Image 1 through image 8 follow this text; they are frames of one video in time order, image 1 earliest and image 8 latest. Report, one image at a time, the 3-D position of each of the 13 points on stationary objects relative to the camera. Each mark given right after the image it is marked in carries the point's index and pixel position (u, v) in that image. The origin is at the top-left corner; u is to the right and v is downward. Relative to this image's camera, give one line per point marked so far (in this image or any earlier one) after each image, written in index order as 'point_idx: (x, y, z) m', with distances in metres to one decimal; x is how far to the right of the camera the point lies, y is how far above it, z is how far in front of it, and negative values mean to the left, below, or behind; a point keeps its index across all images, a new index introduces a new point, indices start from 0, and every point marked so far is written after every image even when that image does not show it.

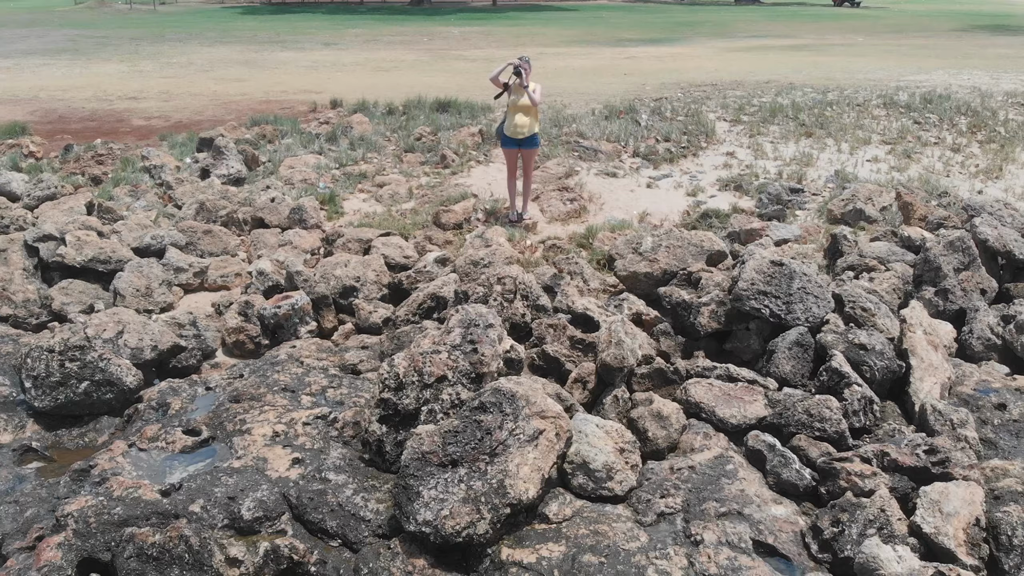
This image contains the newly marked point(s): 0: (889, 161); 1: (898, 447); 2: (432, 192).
0: (+4.3, +1.4, +10.7) m
1: (+2.1, -0.9, +5.3) m
2: (-0.8, +1.0, +10.0) m
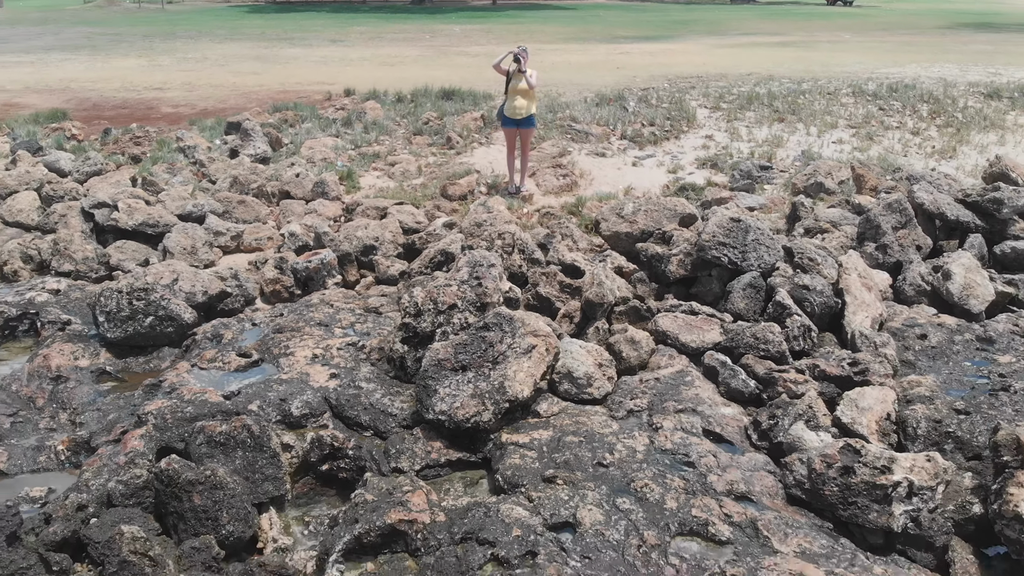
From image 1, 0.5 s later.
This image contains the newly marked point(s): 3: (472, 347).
0: (+4.2, +1.8, +11.9) m
1: (+2.1, -0.5, +6.5) m
2: (-0.9, +1.4, +11.2) m
3: (-0.3, -0.4, +6.3) m
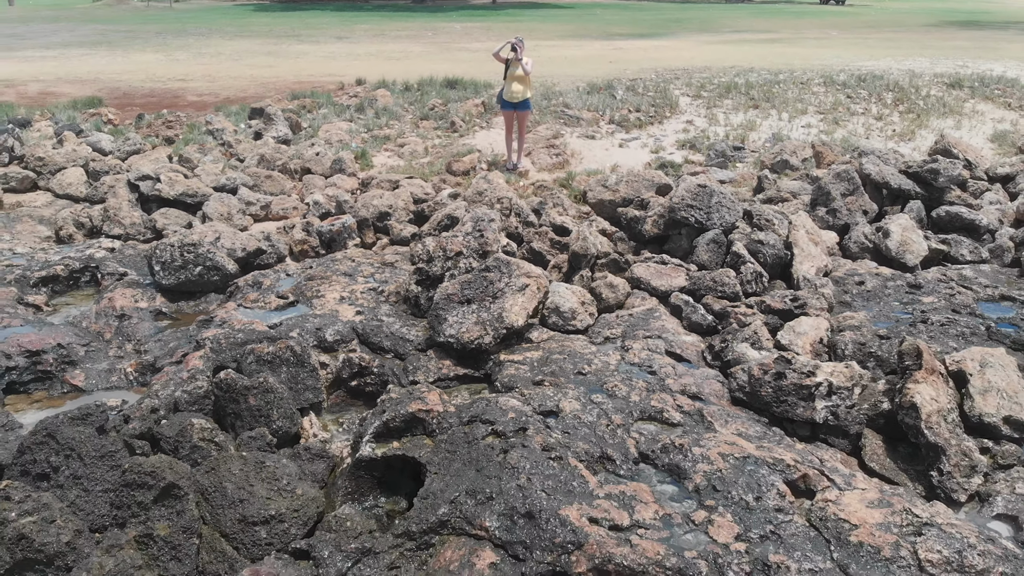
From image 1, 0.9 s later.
0: (+4.2, +2.2, +13.1) m
1: (+2.1, -0.1, +7.7) m
2: (-0.9, +1.8, +12.4) m
3: (-0.3, 0.0, +7.5) m
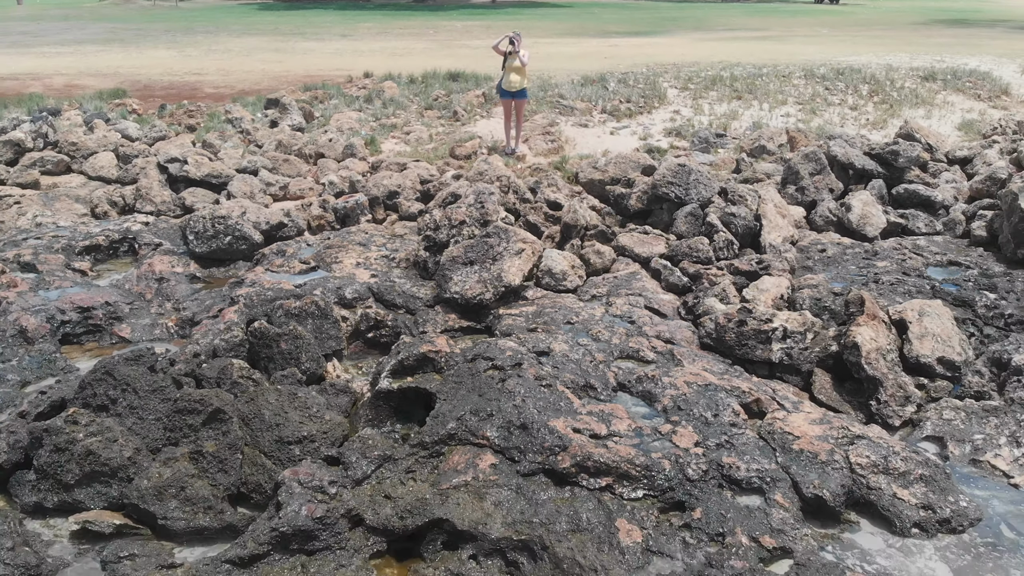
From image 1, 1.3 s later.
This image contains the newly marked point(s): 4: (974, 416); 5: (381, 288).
0: (+4.2, +2.6, +14.0) m
1: (+2.1, +0.2, +8.6) m
2: (-0.9, +2.1, +13.3) m
3: (-0.3, +0.3, +8.4) m
4: (+3.2, -0.9, +6.6) m
5: (-1.2, 0.0, +8.5) m
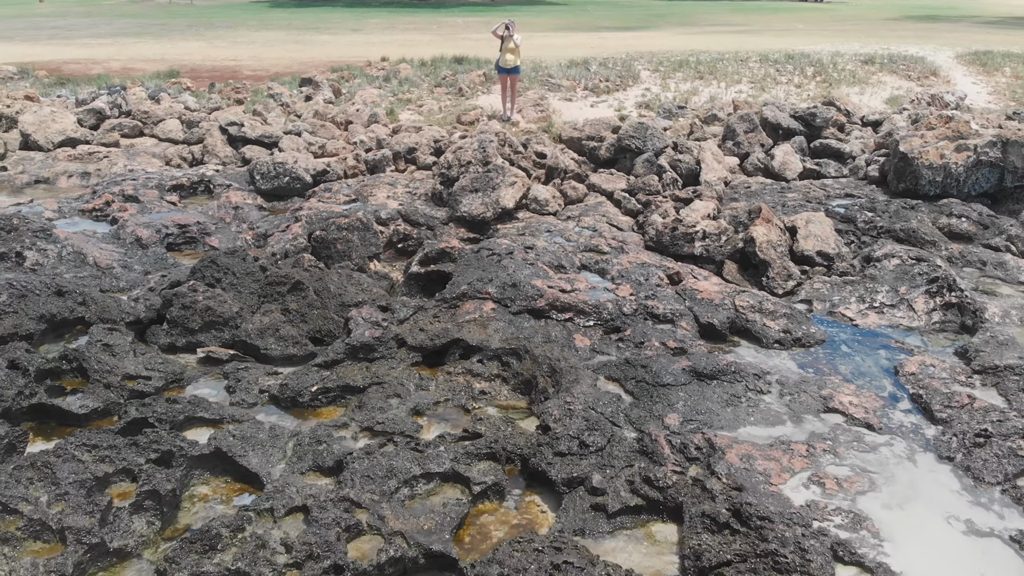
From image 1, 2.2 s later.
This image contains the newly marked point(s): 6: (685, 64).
0: (+4.1, +3.5, +16.7) m
1: (+2.0, +1.1, +11.3) m
2: (-1.0, +3.0, +16.0) m
3: (-0.4, +1.2, +11.1) m
4: (+3.1, 0.0, +9.2) m
5: (-1.2, +0.9, +11.1) m
6: (+3.4, +4.3, +18.5) m
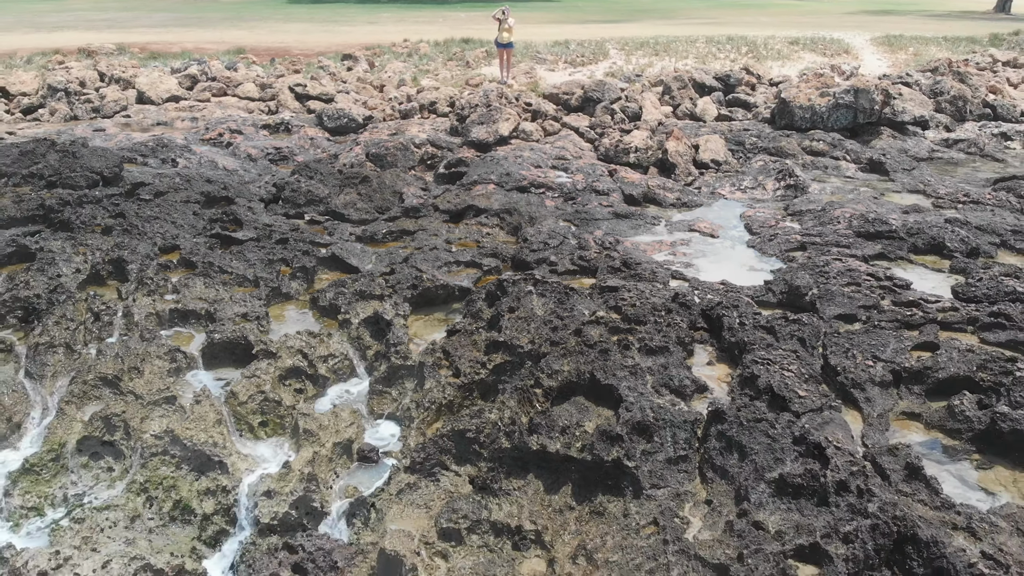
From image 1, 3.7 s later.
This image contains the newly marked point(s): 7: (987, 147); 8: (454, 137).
0: (+4.0, +5.0, +21.4) m
1: (+1.9, +2.7, +16.0) m
2: (-1.1, +4.6, +20.7) m
3: (-0.4, +2.8, +15.8) m
4: (+3.0, +1.6, +14.0) m
5: (-1.3, +2.5, +15.8) m
6: (+3.3, +5.9, +23.2) m
7: (+8.3, +2.5, +16.6) m
8: (-1.0, +2.5, +16.0) m
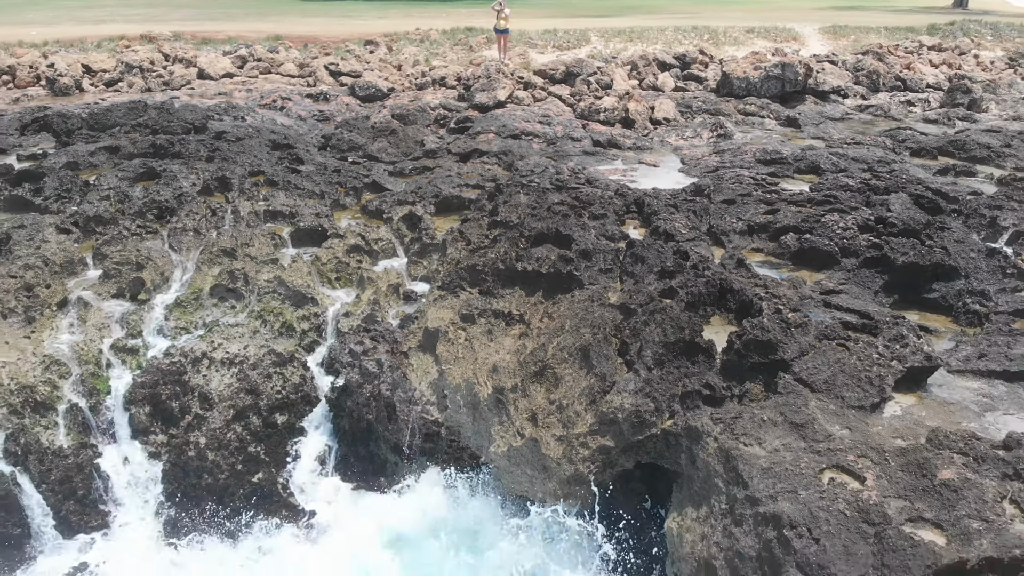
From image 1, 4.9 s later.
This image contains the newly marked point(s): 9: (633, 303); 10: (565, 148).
0: (+3.9, +6.4, +25.4) m
1: (+1.8, +4.1, +20.0) m
2: (-1.2, +6.0, +24.7) m
3: (-0.5, +4.2, +19.8) m
4: (+3.0, +3.0, +18.0) m
5: (-1.4, +3.9, +19.9) m
6: (+3.2, +7.3, +27.3) m
7: (+8.2, +3.9, +20.7) m
8: (-1.1, +3.9, +20.0) m
9: (+1.2, -0.2, +9.4) m
10: (+0.9, +2.5, +16.7) m
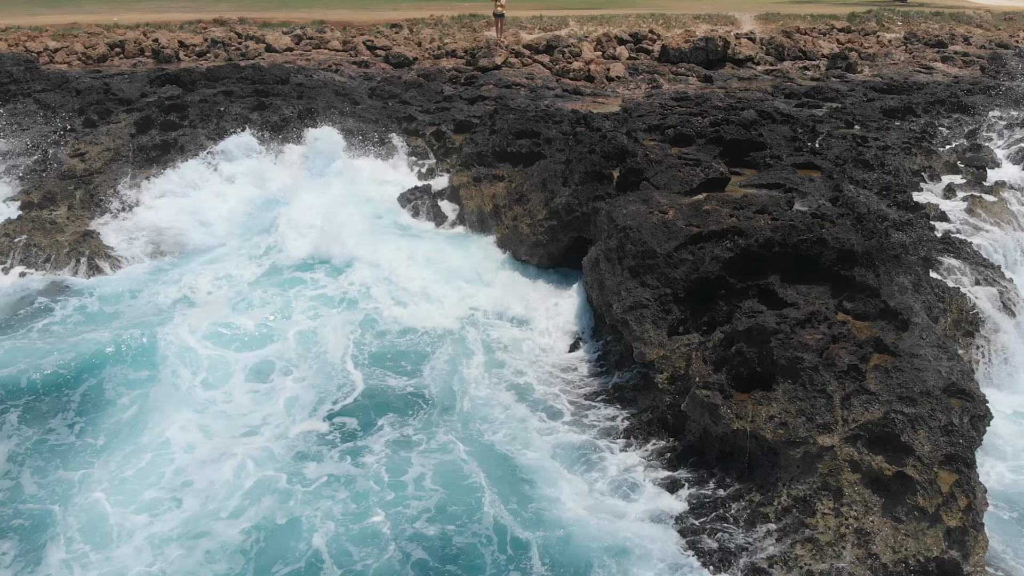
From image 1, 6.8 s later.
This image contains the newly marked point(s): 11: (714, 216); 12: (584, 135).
0: (+3.8, +8.8, +32.5) m
1: (+1.7, +6.5, +27.1) m
2: (-1.3, +8.4, +31.8) m
3: (-0.7, +6.6, +26.9) m
4: (+2.8, +5.4, +25.1) m
5: (-1.6, +6.3, +26.9) m
6: (+3.0, +9.7, +34.4) m
7: (+8.1, +6.3, +27.7) m
8: (-1.2, +6.3, +27.1) m
9: (+1.0, +2.3, +16.4) m
10: (+0.7, +4.9, +23.7) m
11: (+2.8, +1.0, +13.3) m
12: (+1.3, +2.8, +17.4) m
